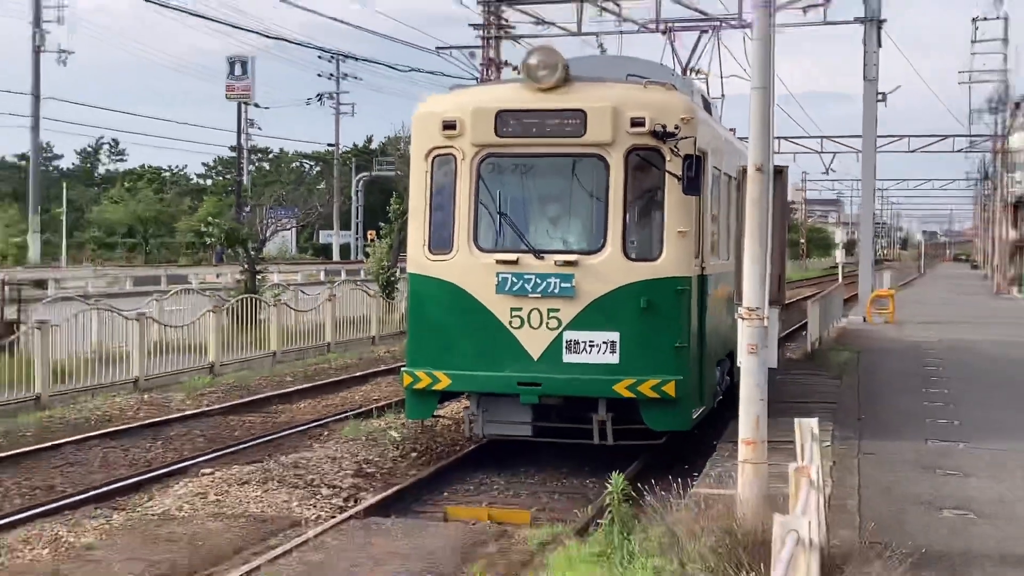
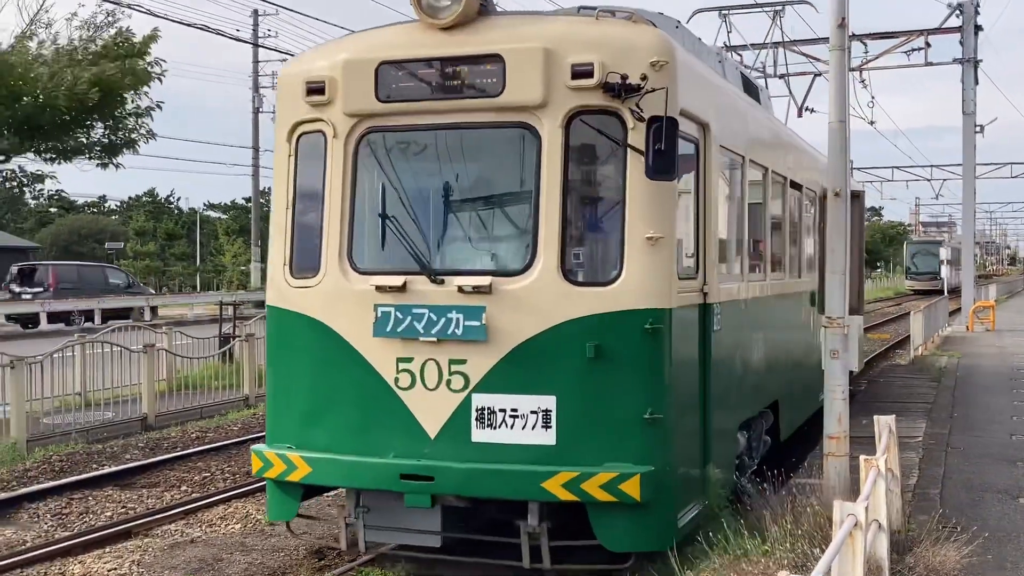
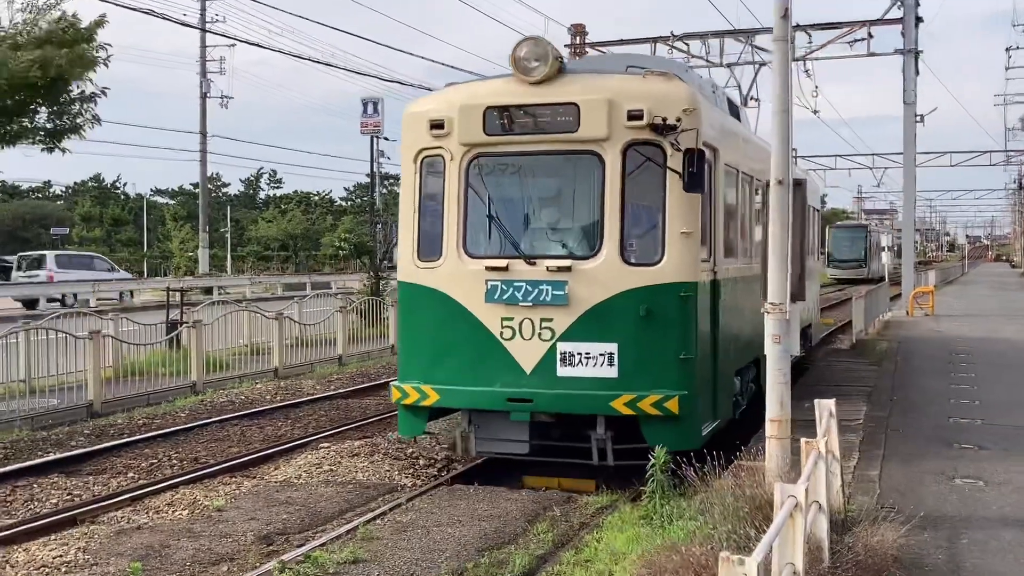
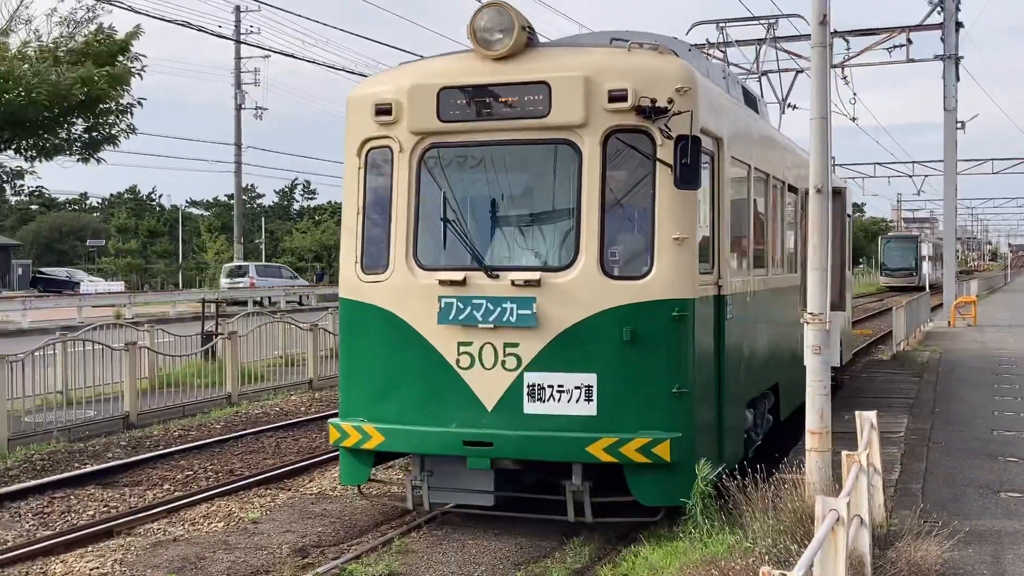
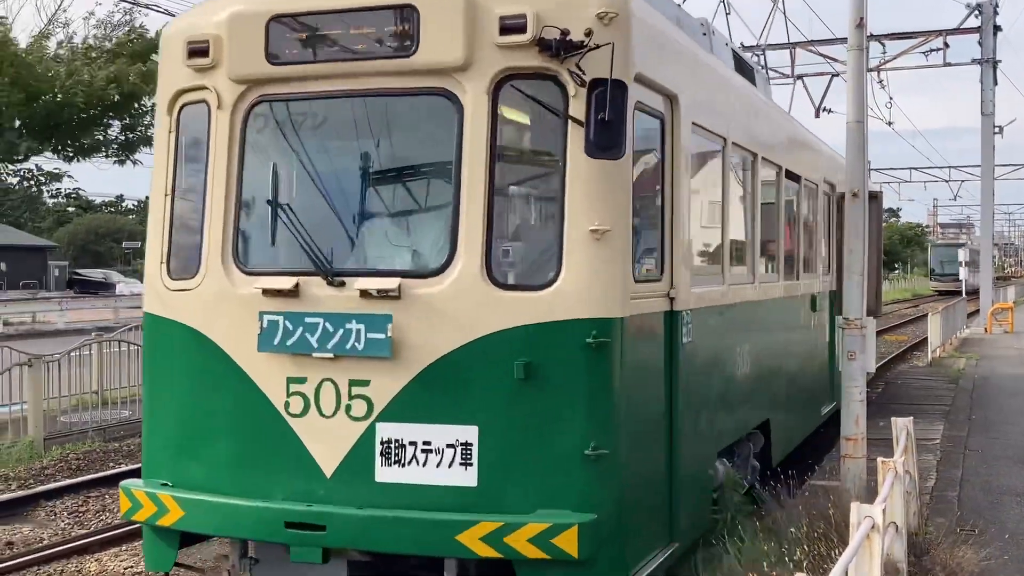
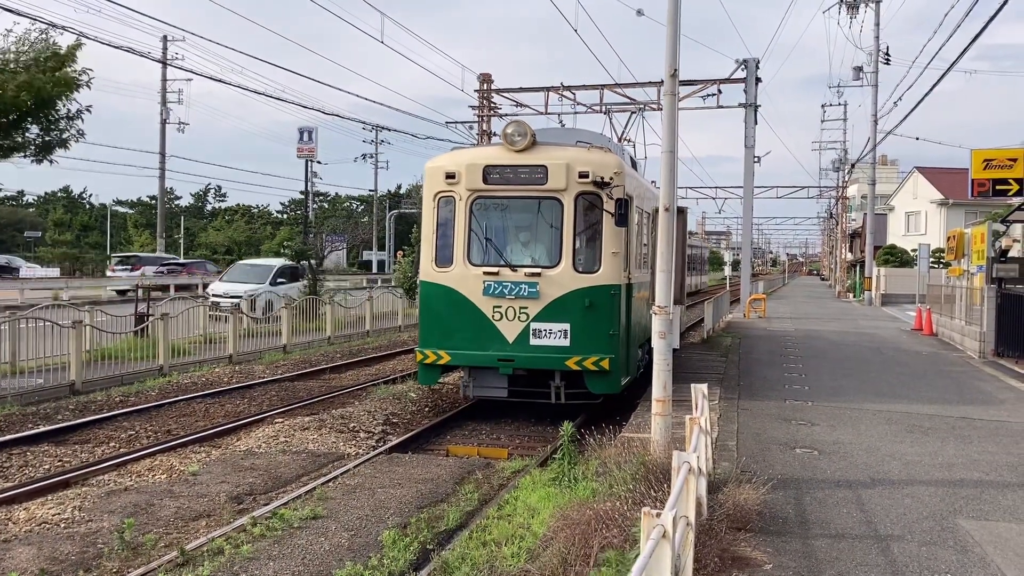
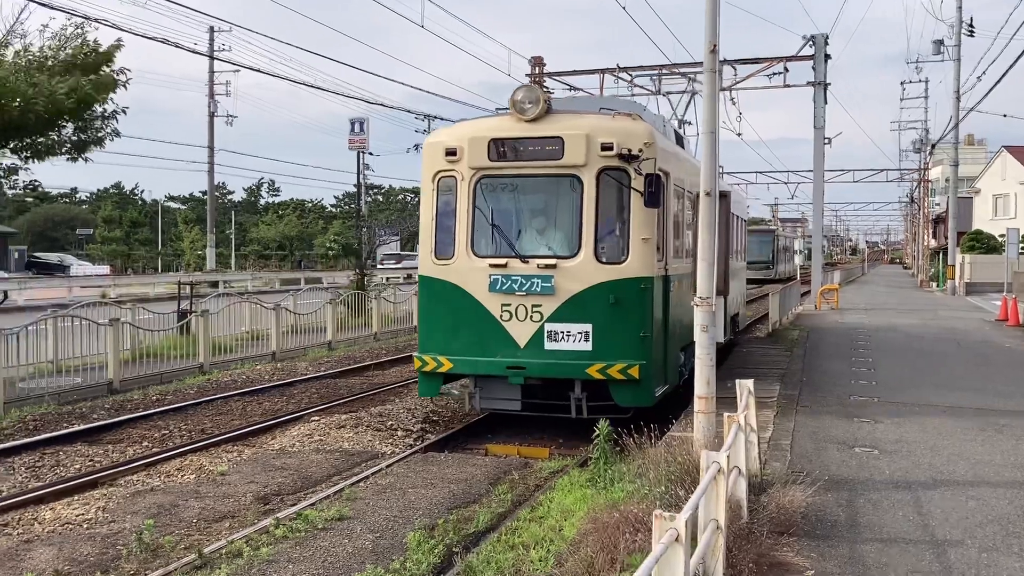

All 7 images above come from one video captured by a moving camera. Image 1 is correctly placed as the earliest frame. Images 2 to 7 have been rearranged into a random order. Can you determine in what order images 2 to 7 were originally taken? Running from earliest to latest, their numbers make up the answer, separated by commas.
6, 7, 3, 4, 2, 5
